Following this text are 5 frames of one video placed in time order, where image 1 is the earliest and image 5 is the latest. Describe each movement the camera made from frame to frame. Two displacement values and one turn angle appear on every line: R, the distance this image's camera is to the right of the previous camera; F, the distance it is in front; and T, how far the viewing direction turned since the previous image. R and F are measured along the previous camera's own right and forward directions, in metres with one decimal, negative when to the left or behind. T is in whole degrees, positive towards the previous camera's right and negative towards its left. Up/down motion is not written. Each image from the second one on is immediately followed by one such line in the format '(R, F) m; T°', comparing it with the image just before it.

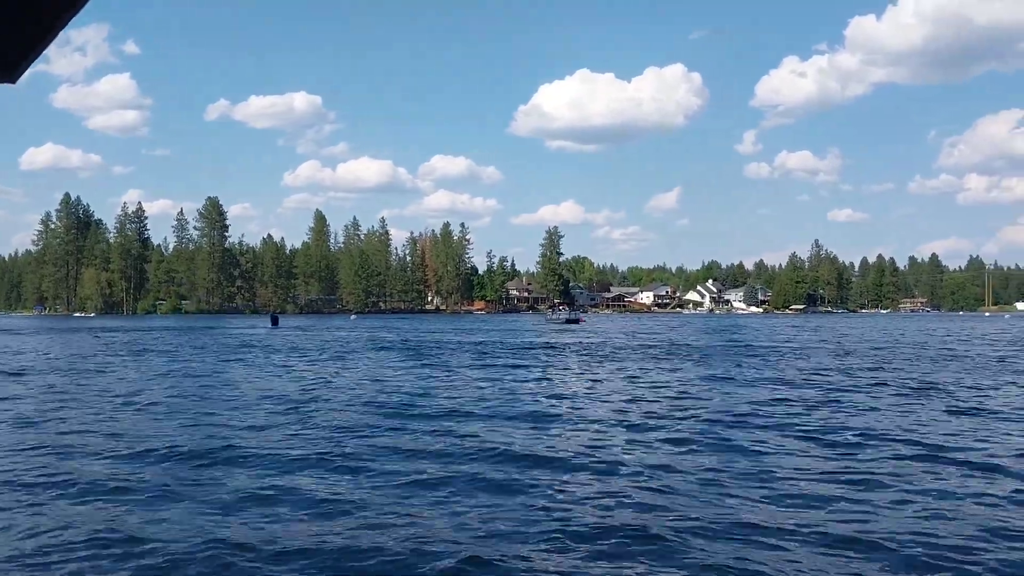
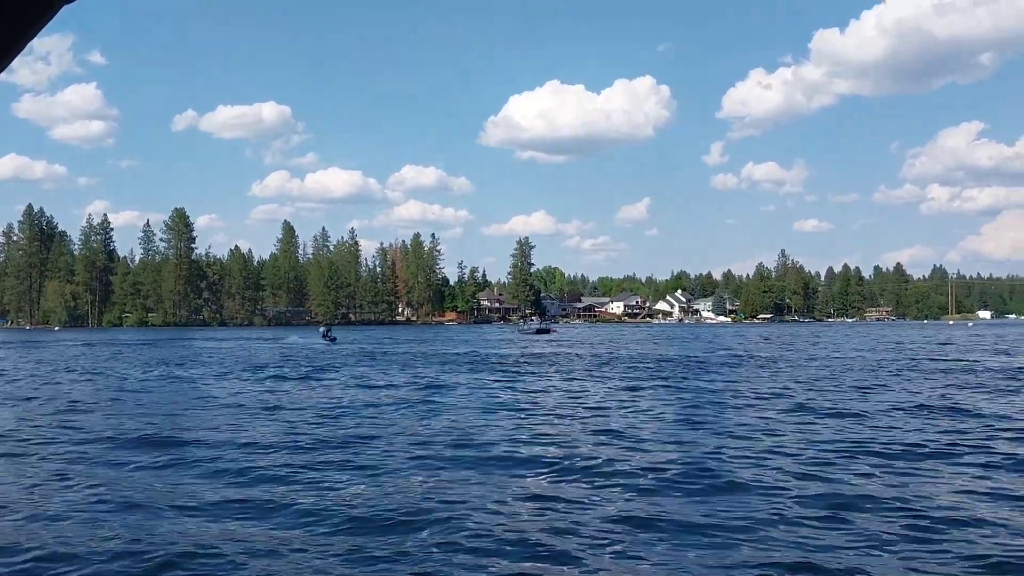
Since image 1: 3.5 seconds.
(-1.1, -0.4) m; +2°
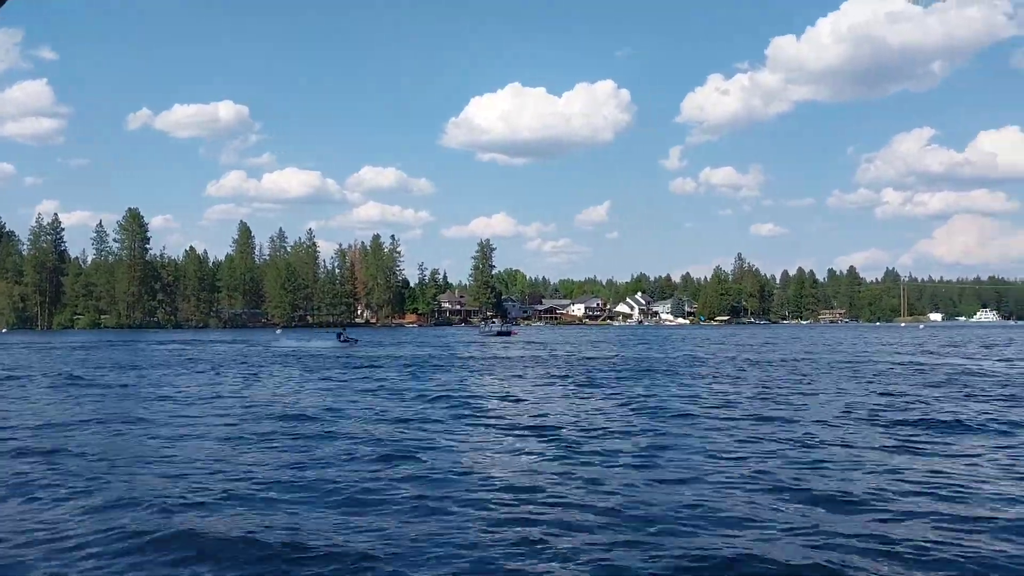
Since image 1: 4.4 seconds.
(-1.2, +1.9) m; +3°
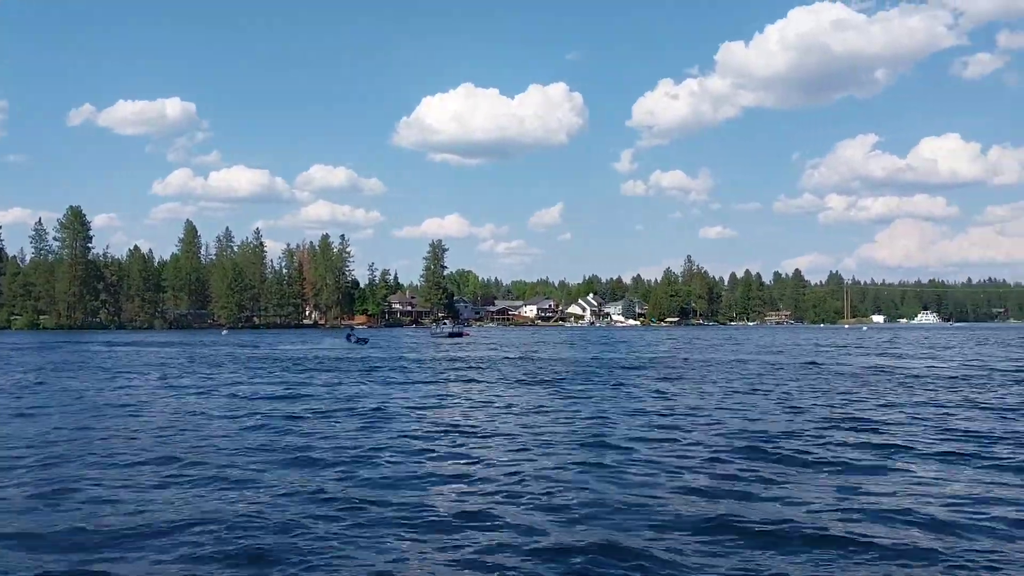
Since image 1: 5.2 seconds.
(-0.3, +1.2) m; +3°
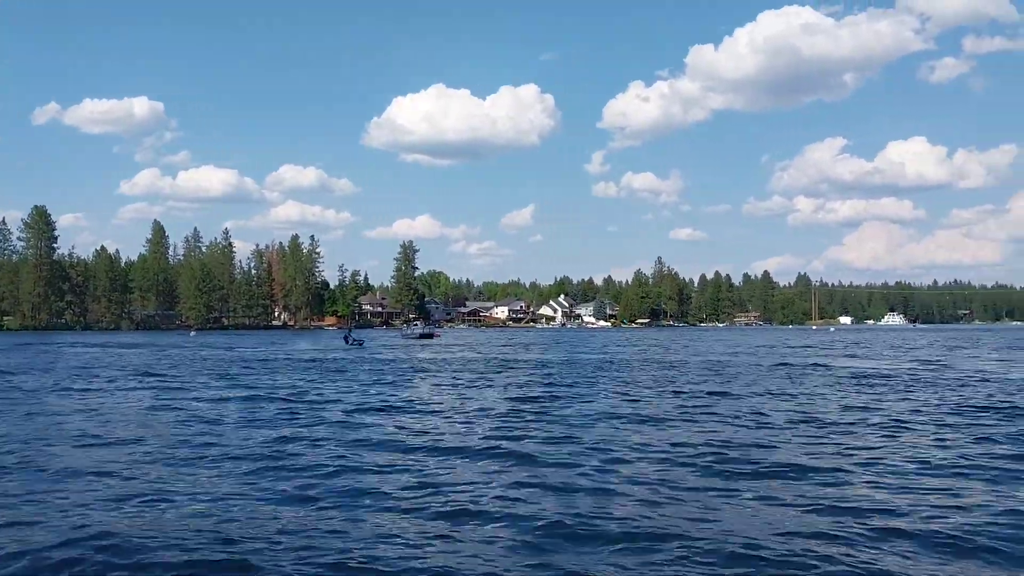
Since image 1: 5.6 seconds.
(-1.5, -0.7) m; +2°
